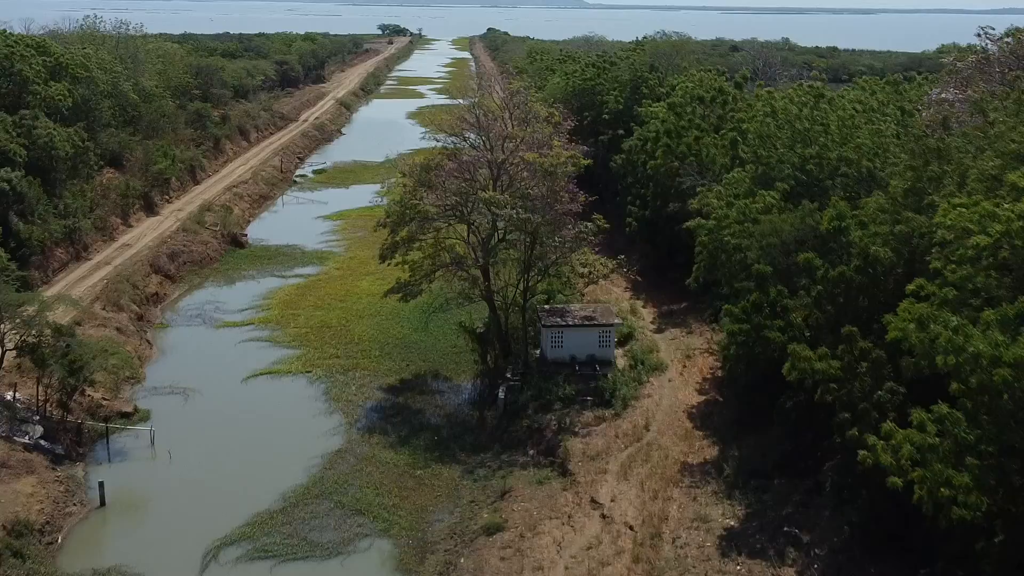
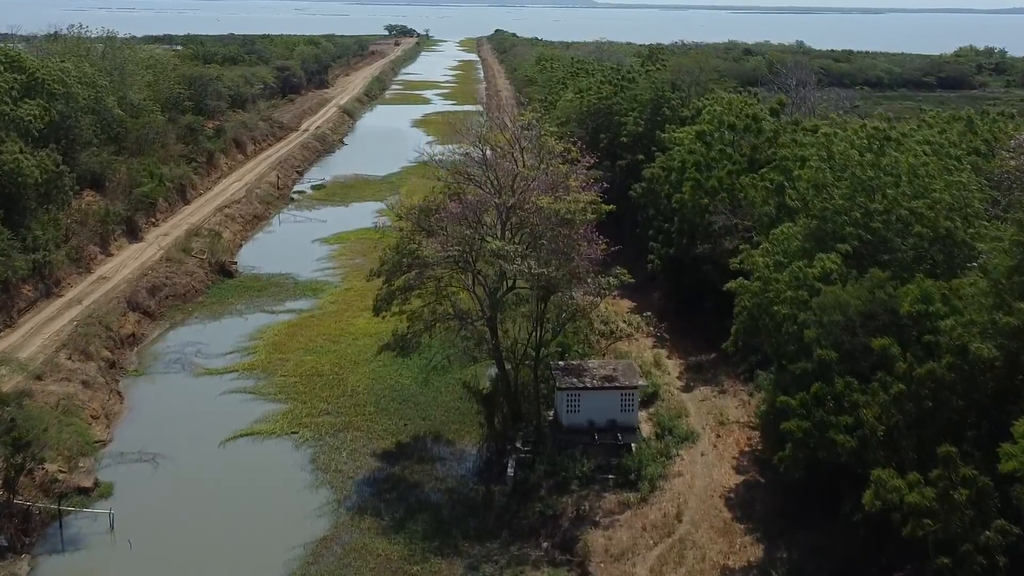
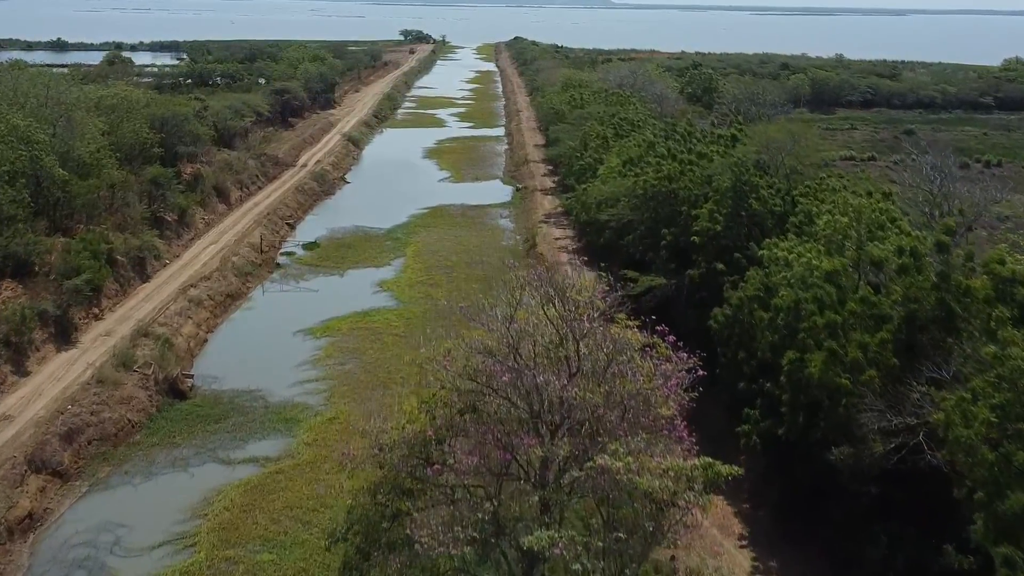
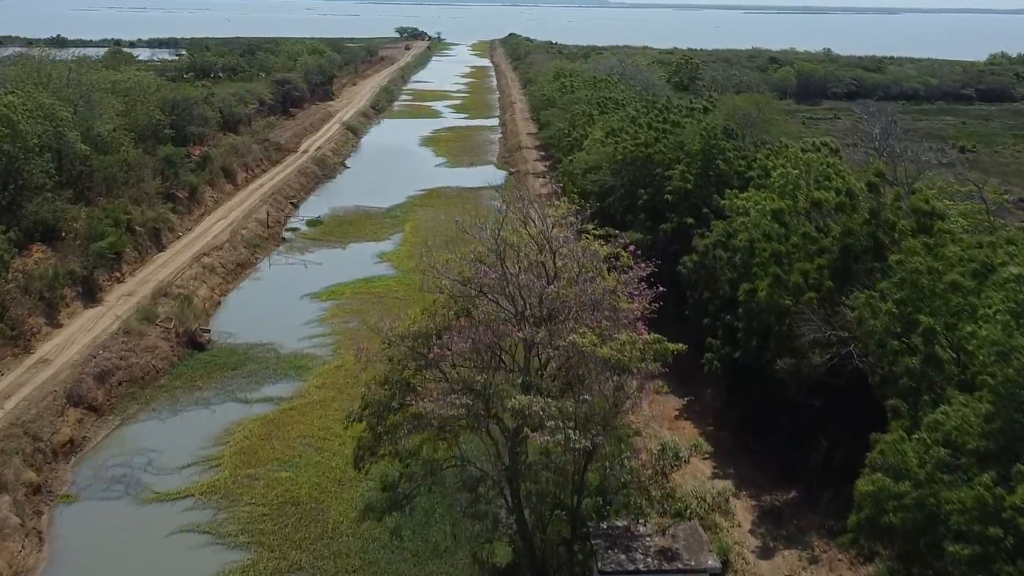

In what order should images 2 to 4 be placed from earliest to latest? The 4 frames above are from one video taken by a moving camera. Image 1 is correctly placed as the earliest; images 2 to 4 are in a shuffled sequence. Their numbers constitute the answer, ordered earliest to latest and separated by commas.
2, 4, 3
